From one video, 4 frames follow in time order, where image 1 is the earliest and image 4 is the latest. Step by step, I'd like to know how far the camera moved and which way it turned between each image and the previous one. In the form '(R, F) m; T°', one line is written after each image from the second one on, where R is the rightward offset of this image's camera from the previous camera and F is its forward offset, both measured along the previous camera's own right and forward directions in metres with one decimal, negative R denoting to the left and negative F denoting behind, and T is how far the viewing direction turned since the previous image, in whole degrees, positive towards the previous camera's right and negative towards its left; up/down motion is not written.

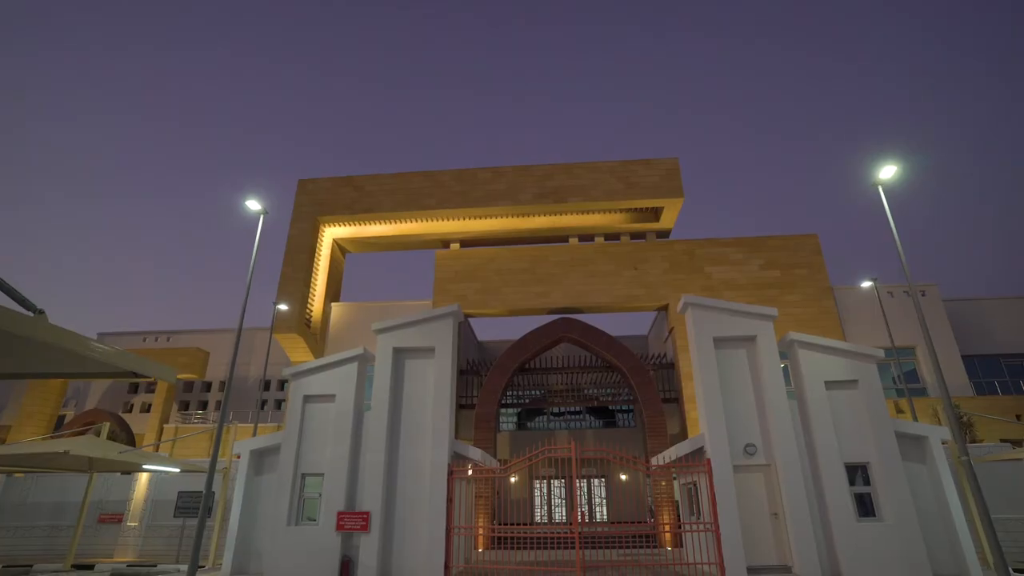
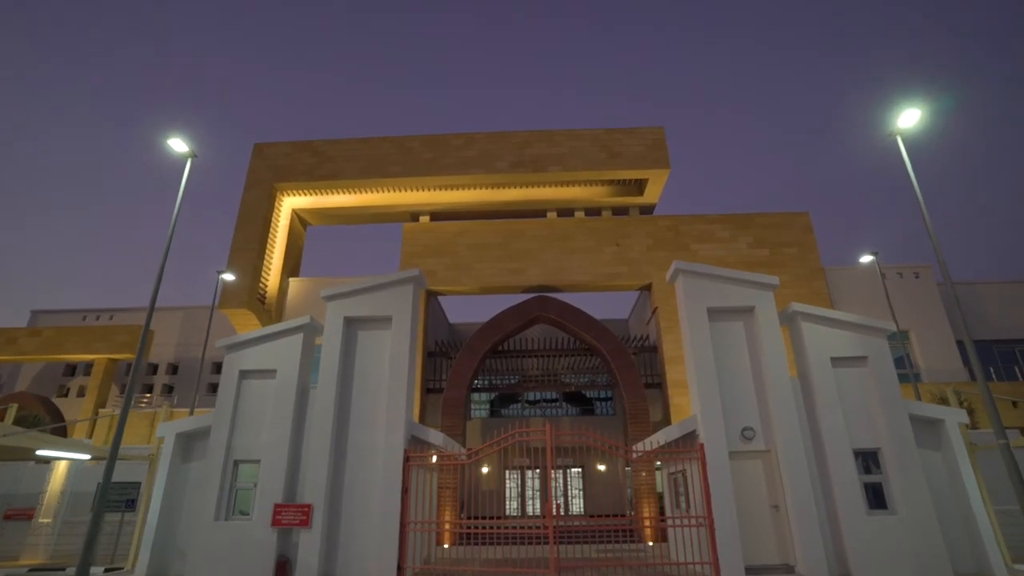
(+0.2, +1.5) m; +2°
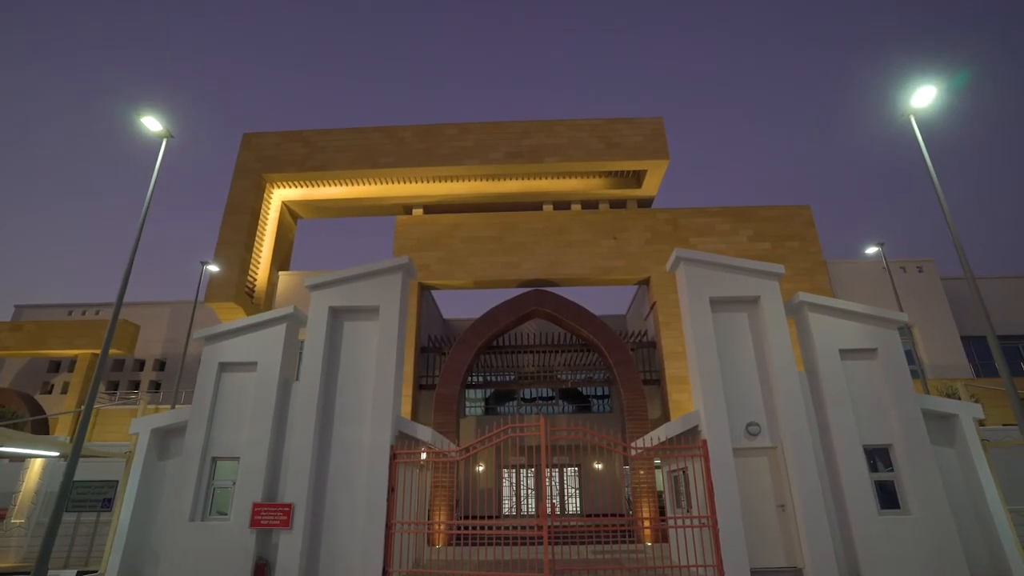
(+0.1, +0.5) m; 0°
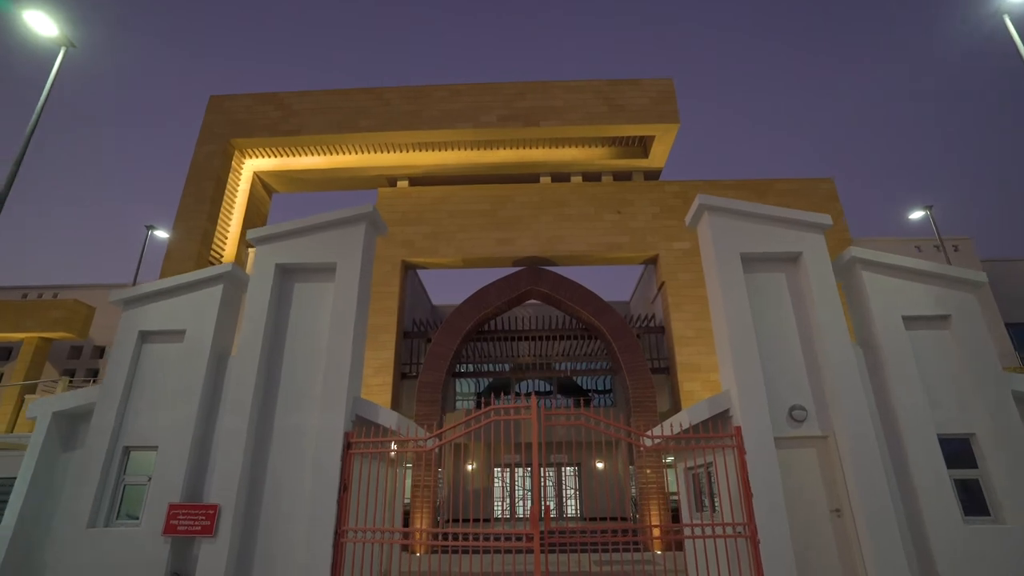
(+0.2, +1.9) m; 0°
